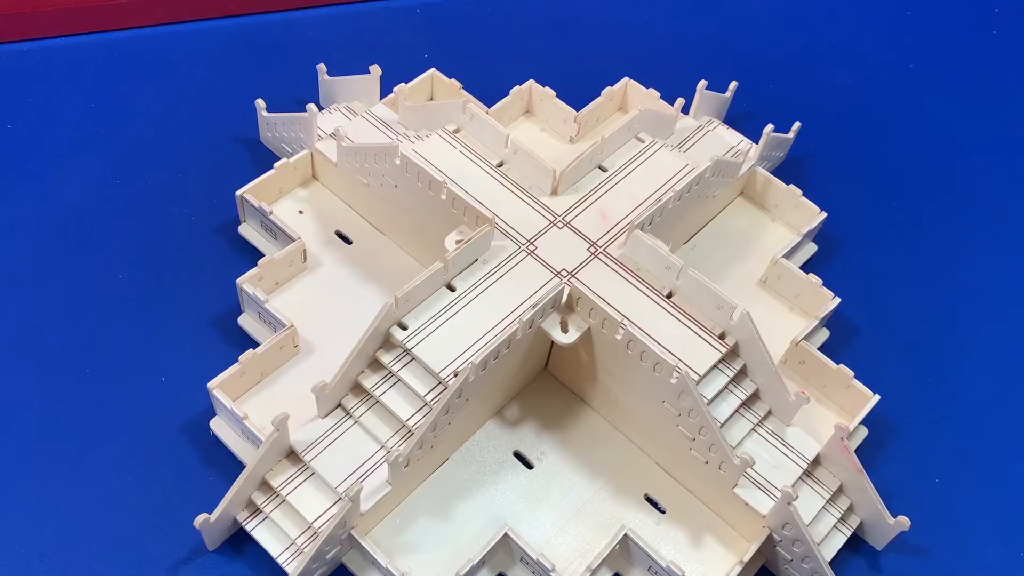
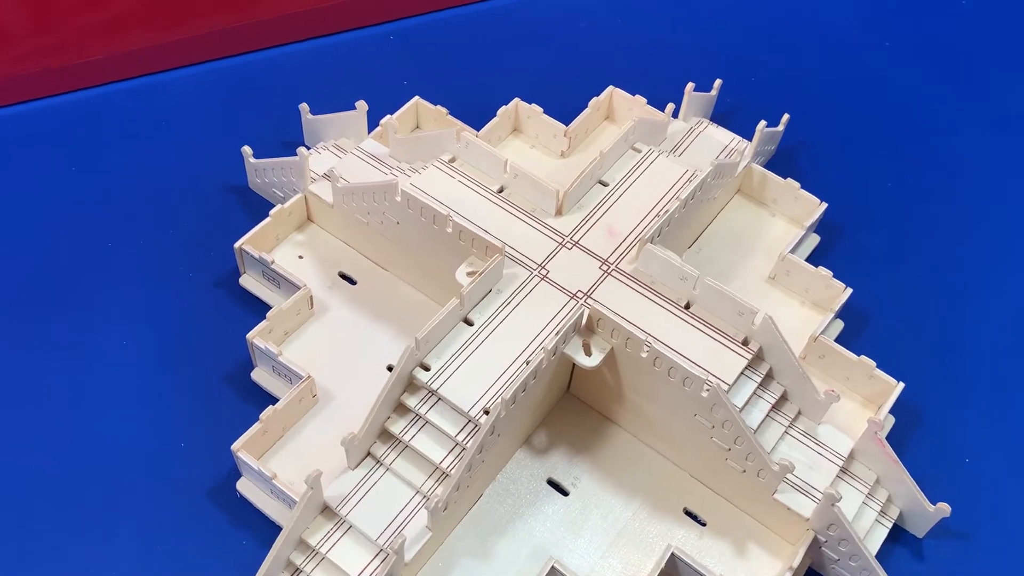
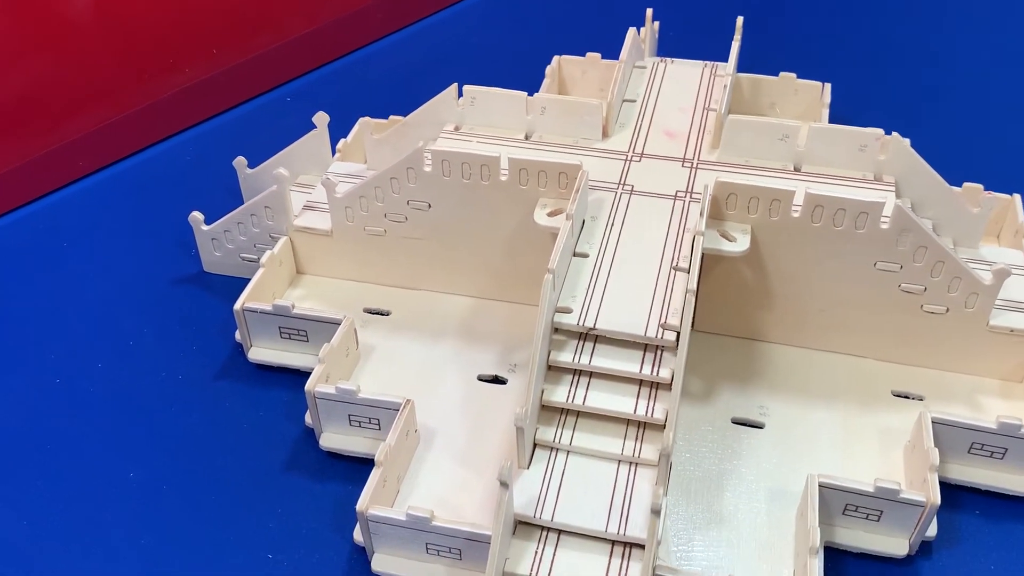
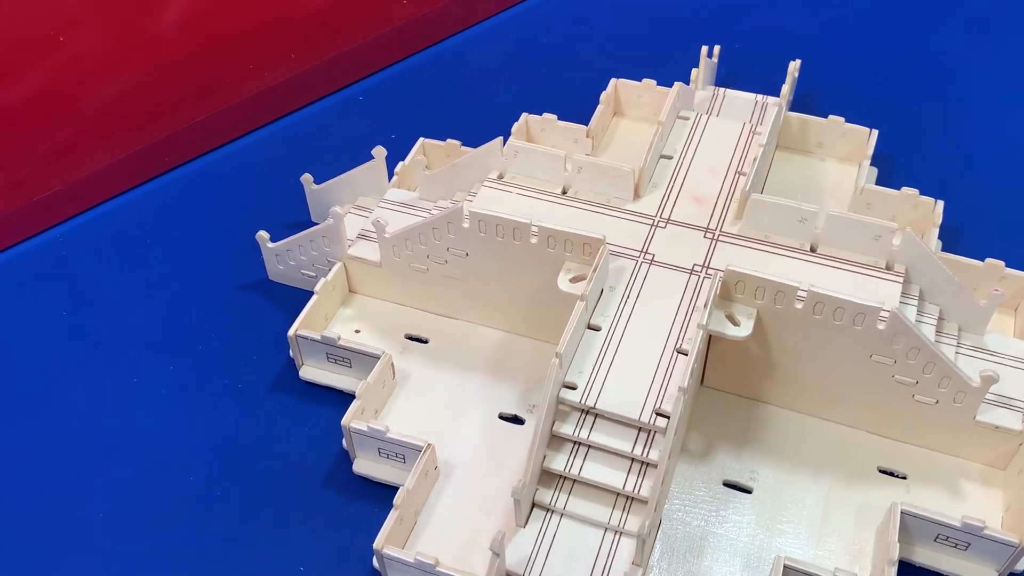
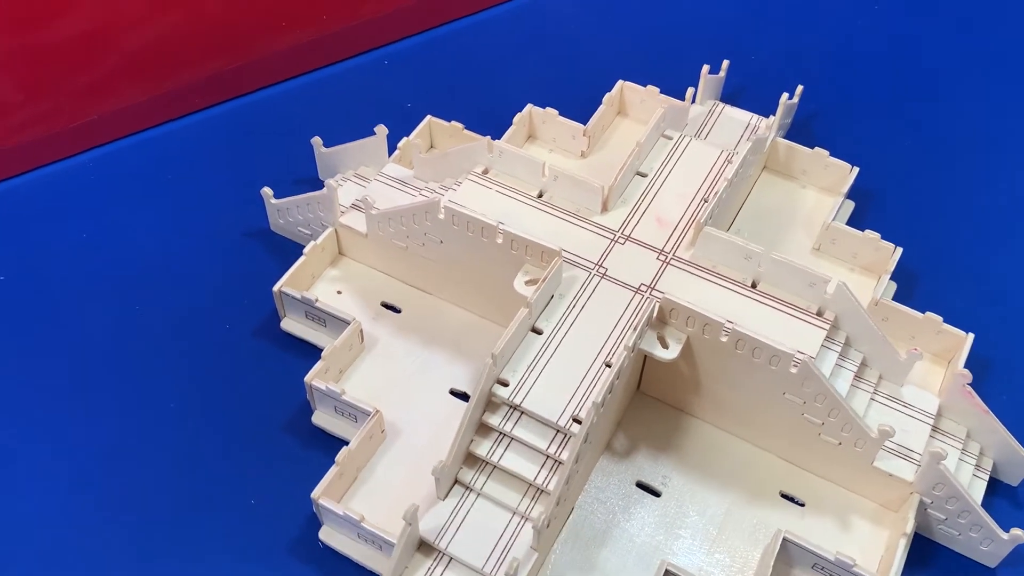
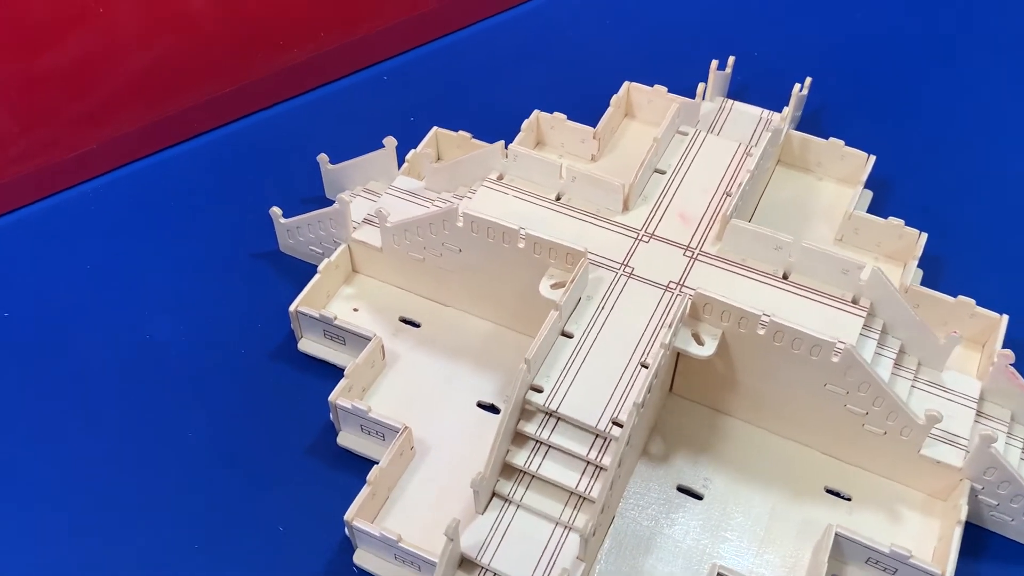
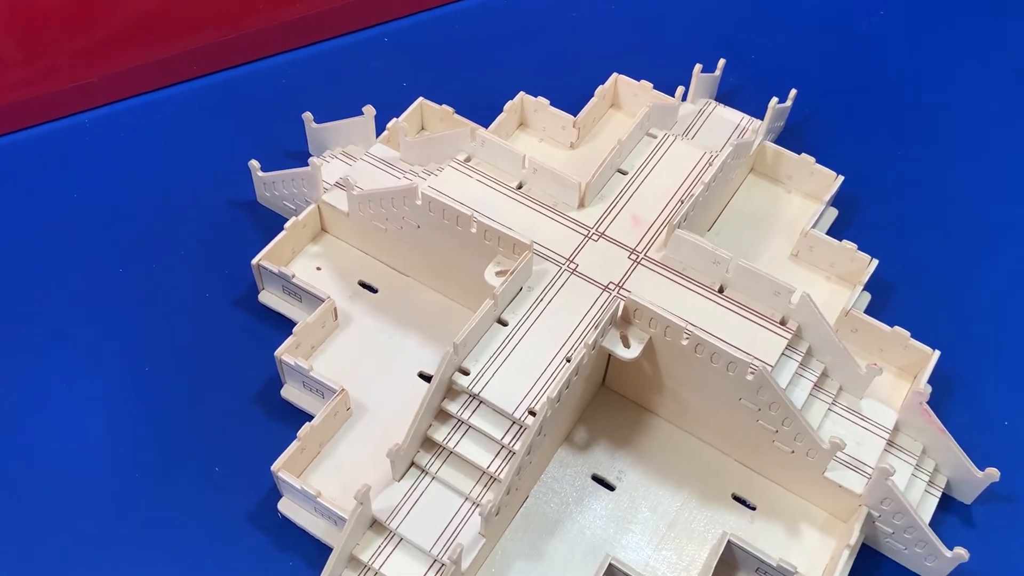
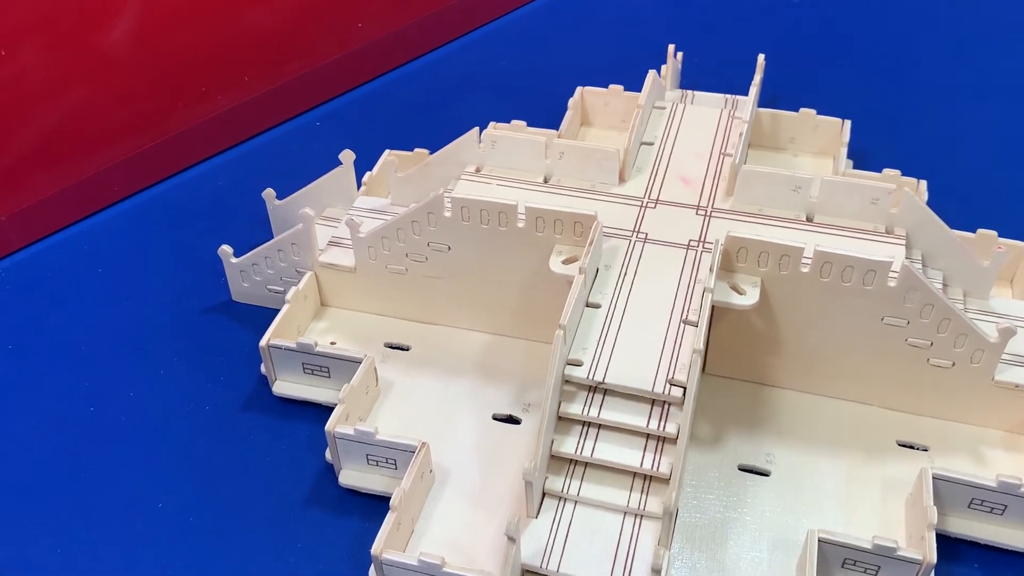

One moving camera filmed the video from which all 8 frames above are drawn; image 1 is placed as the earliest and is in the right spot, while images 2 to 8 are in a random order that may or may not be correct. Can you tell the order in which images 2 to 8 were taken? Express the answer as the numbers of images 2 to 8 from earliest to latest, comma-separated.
2, 7, 5, 6, 4, 8, 3
